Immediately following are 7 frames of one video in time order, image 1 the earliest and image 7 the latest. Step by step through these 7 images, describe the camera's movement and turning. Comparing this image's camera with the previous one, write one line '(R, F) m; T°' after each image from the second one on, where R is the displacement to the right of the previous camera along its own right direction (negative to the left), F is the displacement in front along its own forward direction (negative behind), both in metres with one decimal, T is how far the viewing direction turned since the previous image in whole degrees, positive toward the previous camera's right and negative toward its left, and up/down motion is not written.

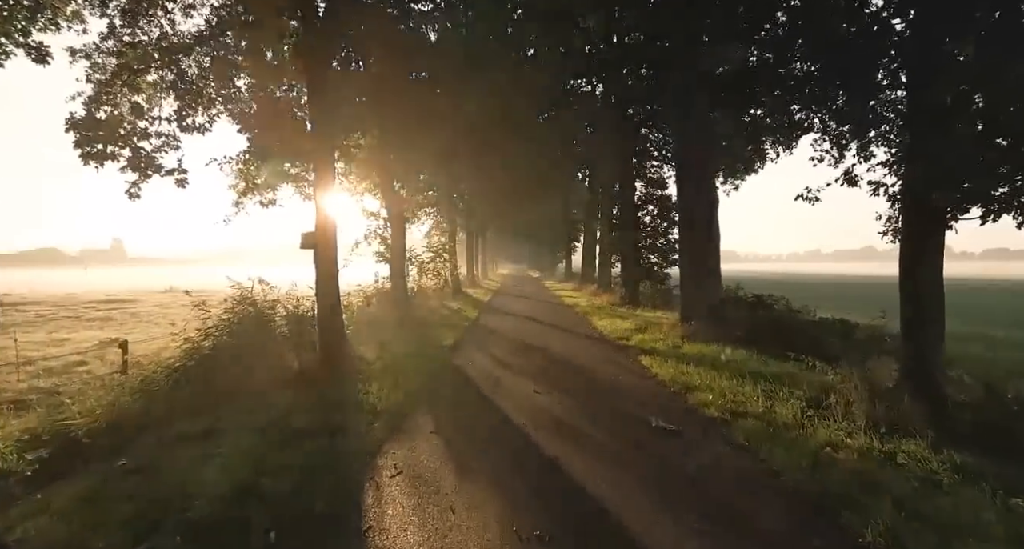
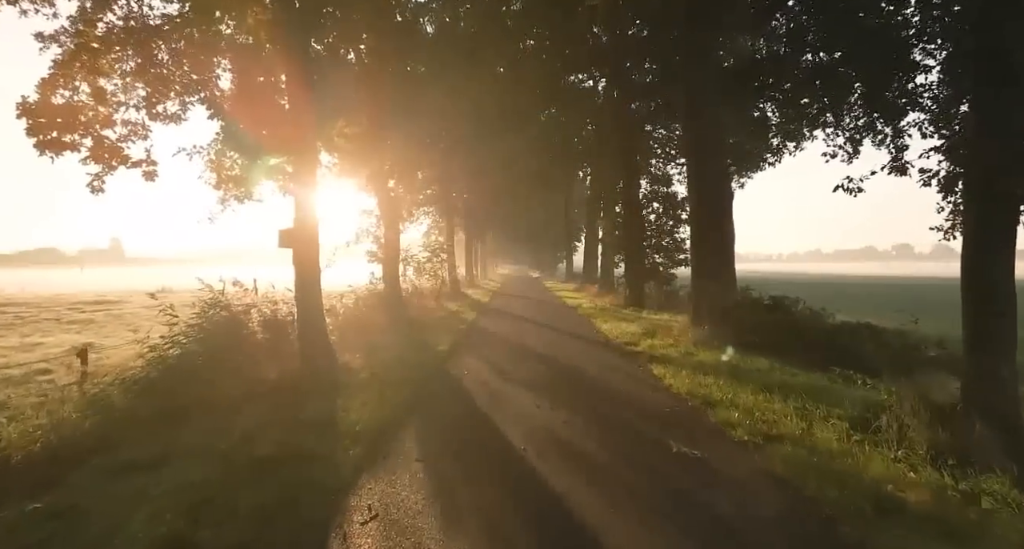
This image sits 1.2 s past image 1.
(0.0, +0.9) m; 0°
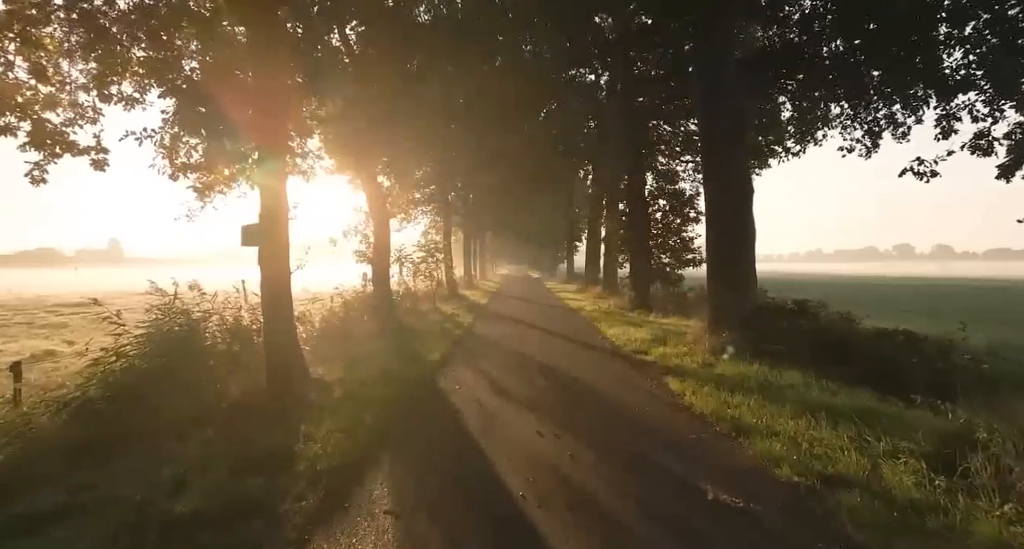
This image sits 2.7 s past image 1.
(0.0, +1.2) m; 0°
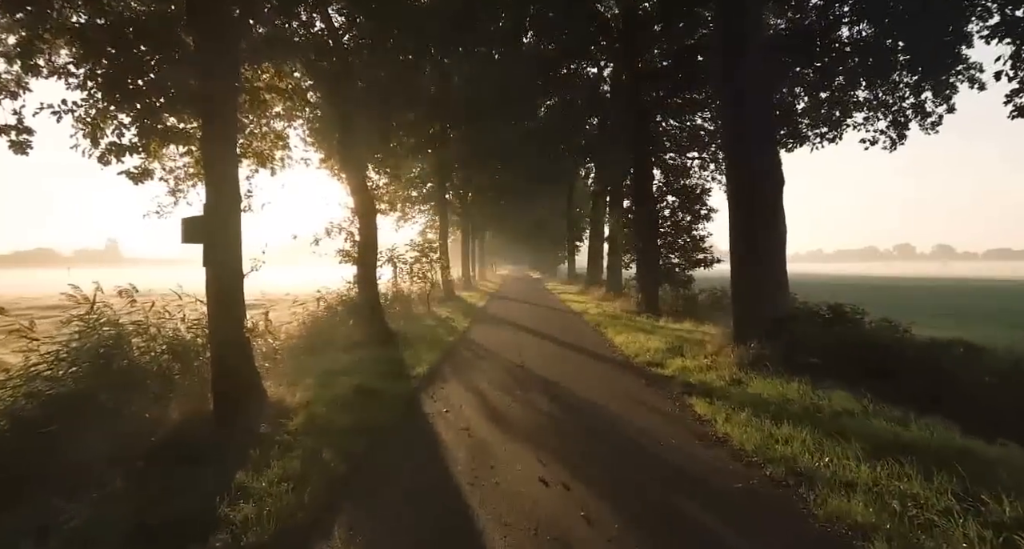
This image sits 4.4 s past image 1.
(0.0, +1.4) m; 0°
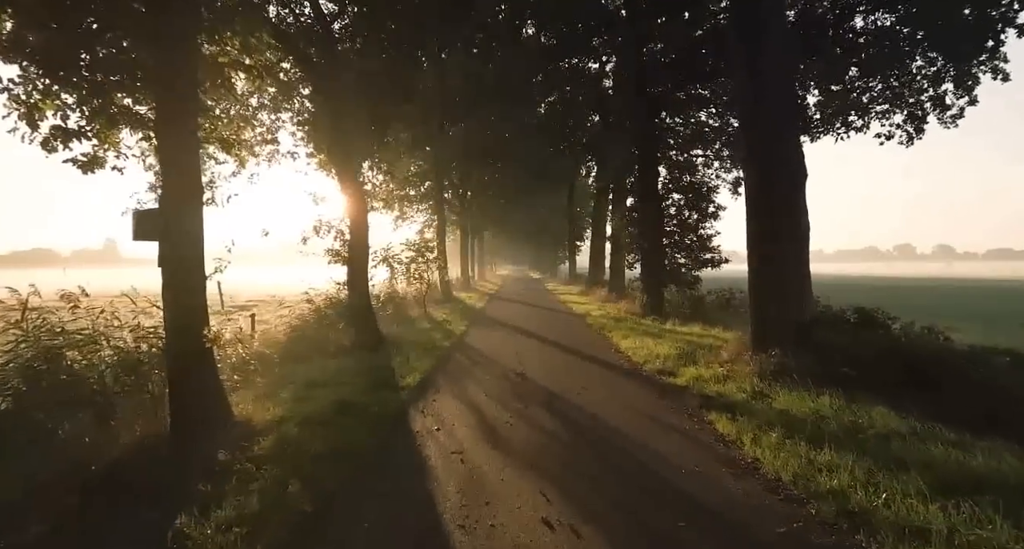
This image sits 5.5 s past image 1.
(0.0, +0.8) m; 0°
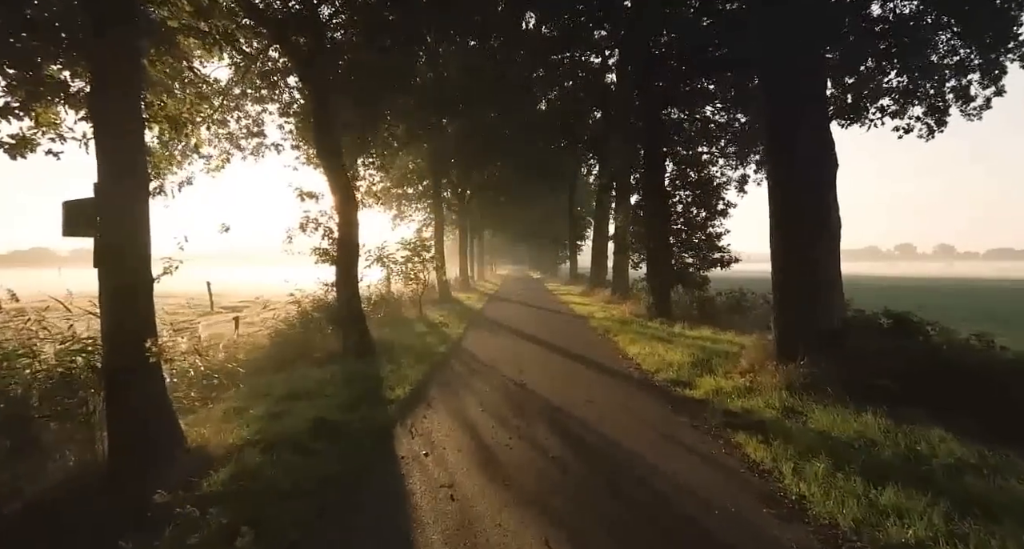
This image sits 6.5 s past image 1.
(0.0, +0.9) m; 0°
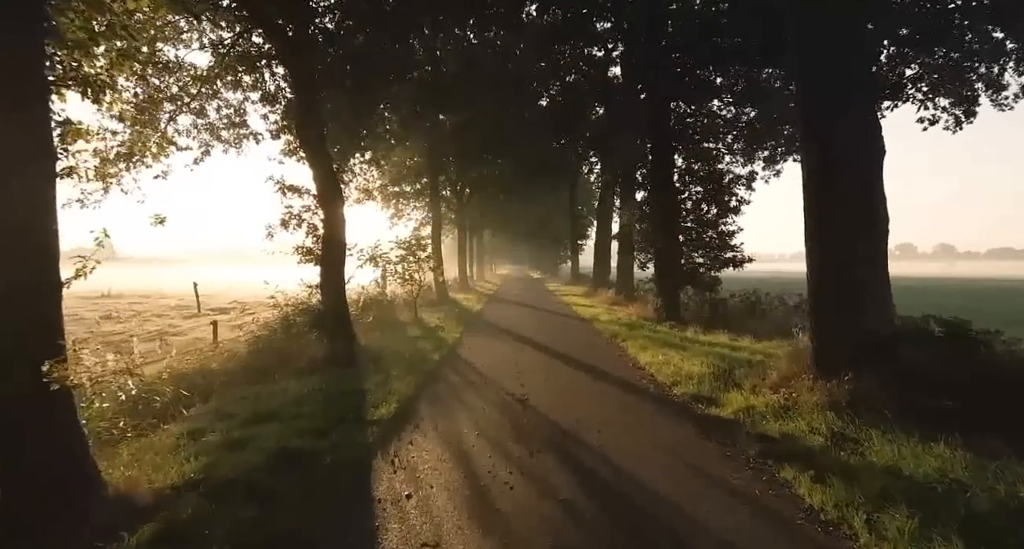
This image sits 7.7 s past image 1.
(0.0, +1.0) m; 0°
